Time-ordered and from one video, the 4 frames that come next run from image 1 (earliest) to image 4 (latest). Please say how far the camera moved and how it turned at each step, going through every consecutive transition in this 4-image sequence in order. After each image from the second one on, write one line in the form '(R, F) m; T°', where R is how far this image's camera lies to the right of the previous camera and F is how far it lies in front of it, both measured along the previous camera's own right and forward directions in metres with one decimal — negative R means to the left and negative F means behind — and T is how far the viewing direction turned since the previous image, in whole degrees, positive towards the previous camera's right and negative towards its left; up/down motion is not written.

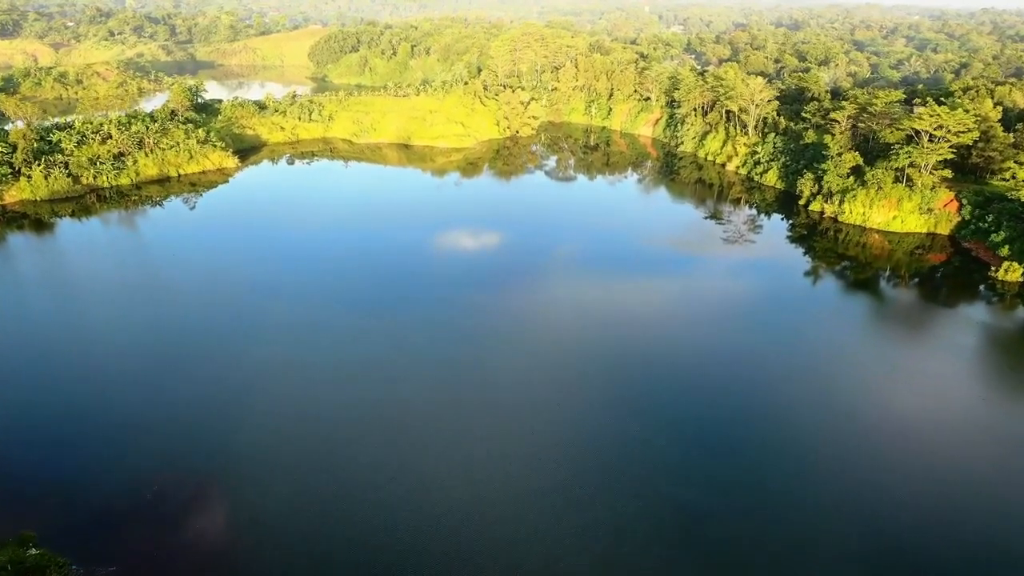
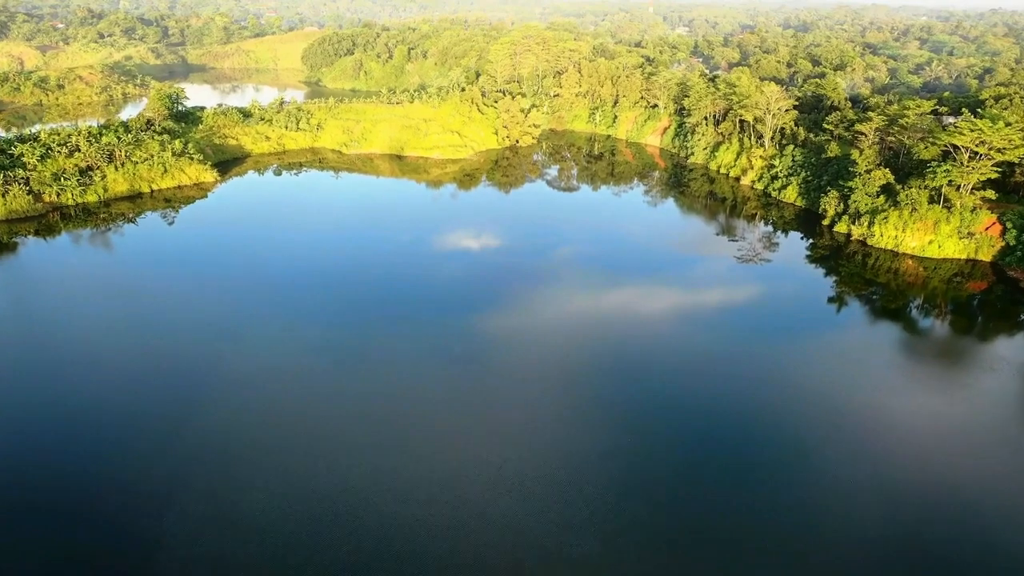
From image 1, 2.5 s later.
(+0.2, +3.2) m; 0°
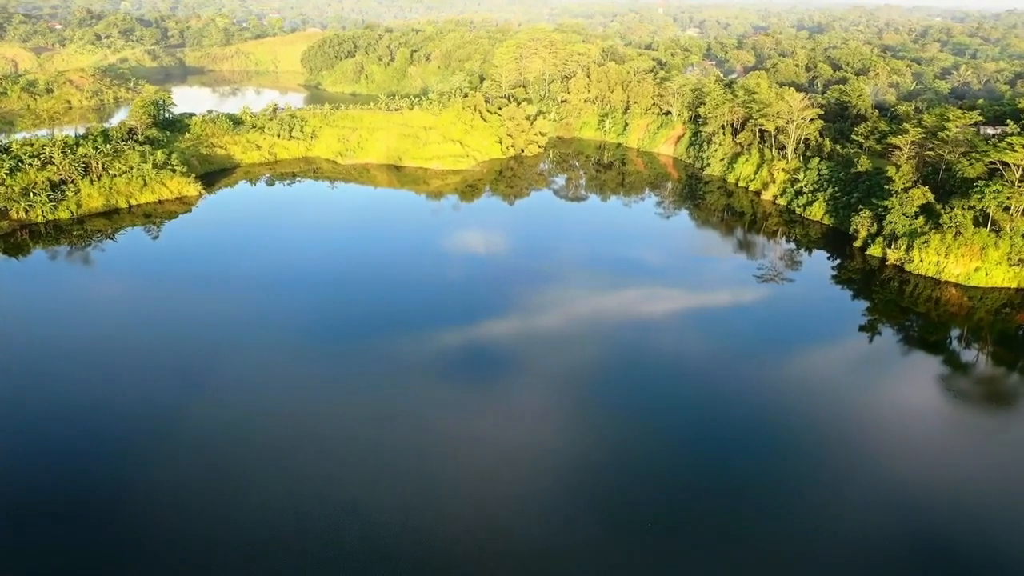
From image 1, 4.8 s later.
(+0.2, +2.9) m; -1°
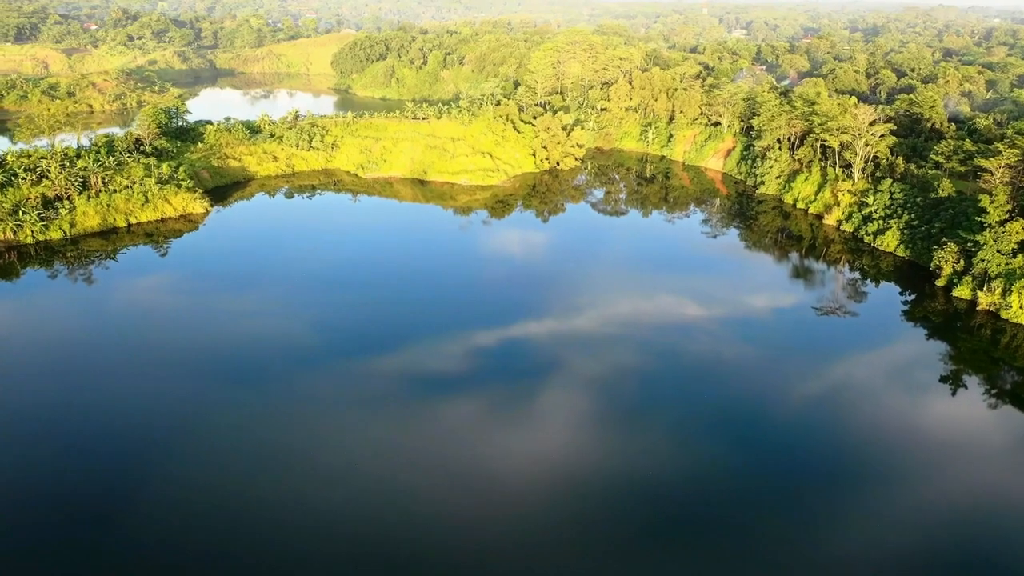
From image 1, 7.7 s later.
(+0.1, +3.7) m; -3°
